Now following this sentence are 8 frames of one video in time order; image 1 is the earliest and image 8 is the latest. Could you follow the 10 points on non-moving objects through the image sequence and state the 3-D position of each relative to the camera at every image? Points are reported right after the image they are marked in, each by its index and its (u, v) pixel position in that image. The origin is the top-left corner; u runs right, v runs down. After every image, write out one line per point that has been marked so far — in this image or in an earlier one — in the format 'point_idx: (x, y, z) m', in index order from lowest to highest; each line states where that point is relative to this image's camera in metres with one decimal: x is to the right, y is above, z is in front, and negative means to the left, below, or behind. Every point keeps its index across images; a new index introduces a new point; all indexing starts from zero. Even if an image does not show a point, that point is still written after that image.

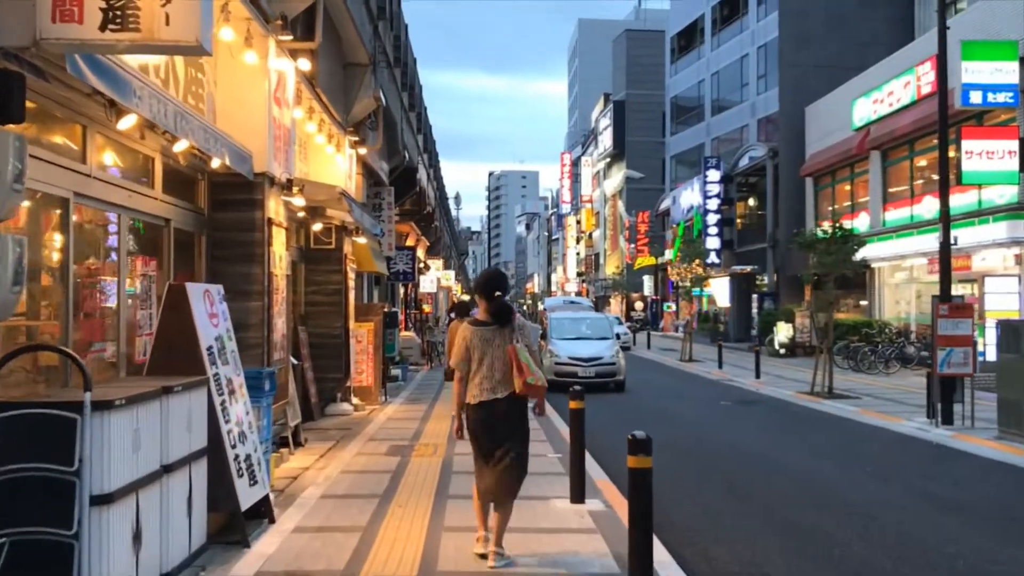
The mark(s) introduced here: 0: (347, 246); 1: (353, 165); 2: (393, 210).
0: (-2.3, +0.6, +14.5) m
1: (-2.3, +1.8, +15.0) m
2: (-2.3, +1.5, +19.8) m
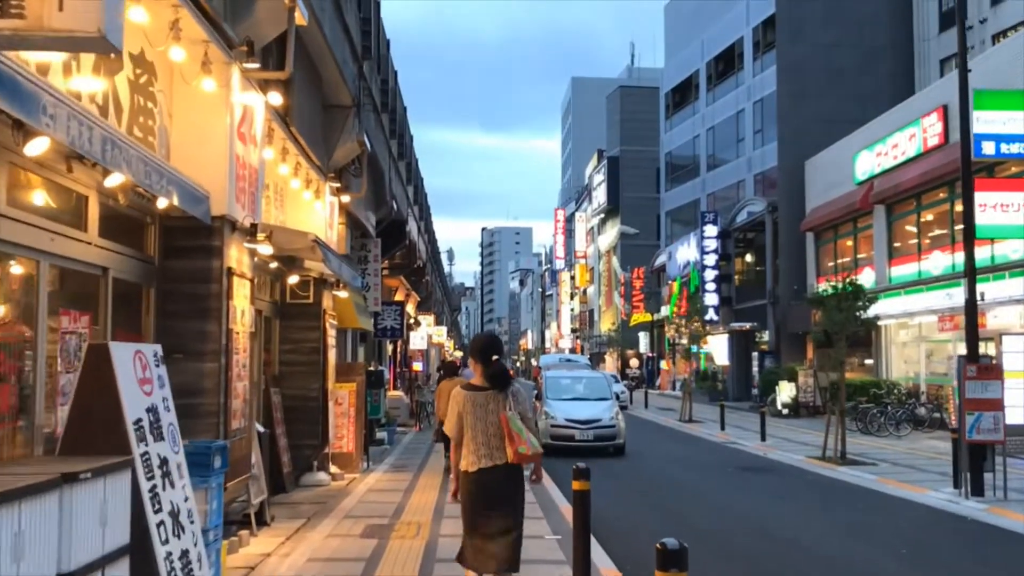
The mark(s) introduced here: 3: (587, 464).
0: (-2.4, -0.2, +13.4) m
1: (-2.4, +1.0, +14.0) m
2: (-2.4, +0.4, +18.8) m
3: (+1.3, -3.1, +18.8) m
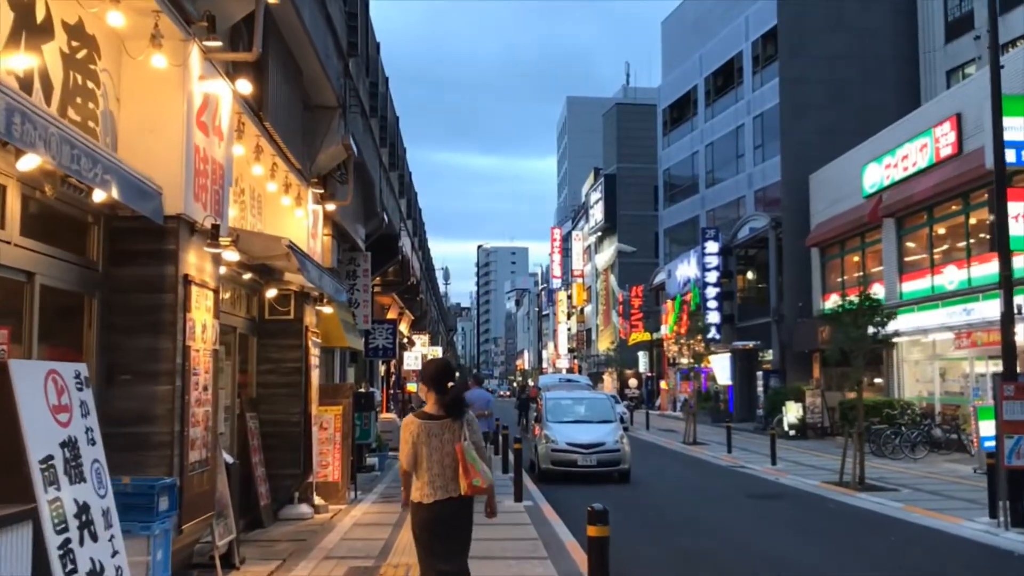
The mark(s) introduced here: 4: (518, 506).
0: (-2.4, -0.3, +12.4) m
1: (-2.4, +0.8, +13.0) m
2: (-2.4, +0.2, +17.7) m
3: (+1.3, -3.4, +17.7) m
4: (+0.1, -2.9, +13.7) m
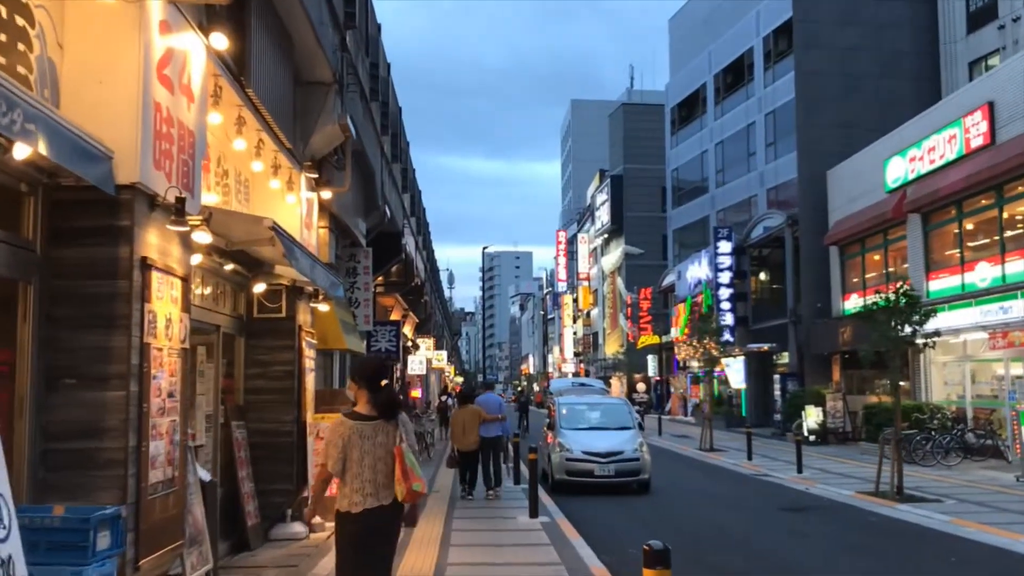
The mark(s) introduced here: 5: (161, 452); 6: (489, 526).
0: (-2.2, -0.3, +11.2) m
1: (-2.2, +0.9, +11.8) m
2: (-2.2, +0.2, +16.5) m
3: (+1.5, -3.4, +16.5) m
4: (+0.2, -2.8, +12.5) m
5: (-2.1, -1.0, +6.1) m
6: (-0.3, -2.7, +11.9) m
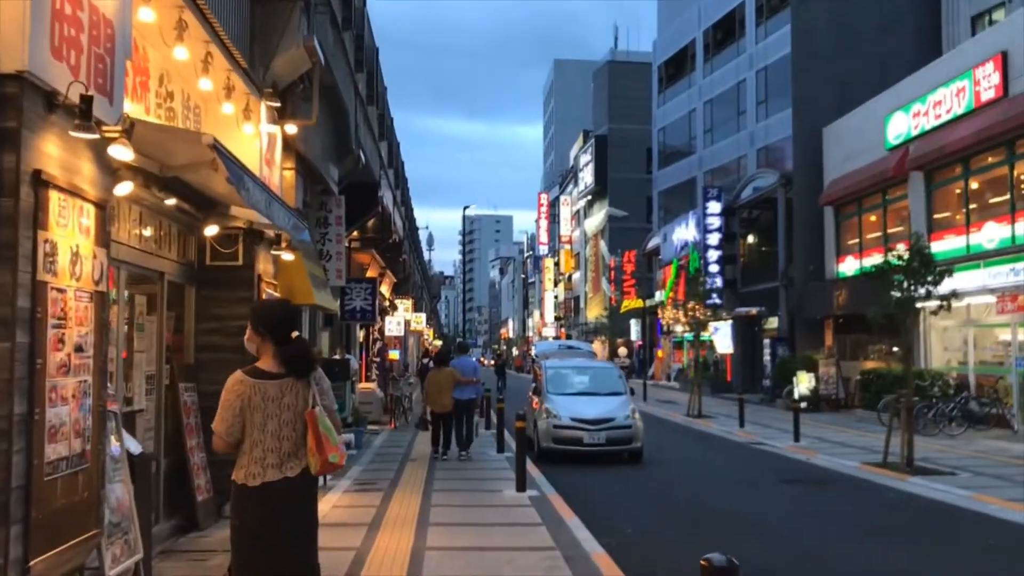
0: (-2.4, +0.2, +9.9) m
1: (-2.4, +1.4, +10.4) m
2: (-2.5, +0.9, +15.2) m
3: (+1.2, -2.7, +15.4) m
4: (+0.1, -2.3, +11.3) m
5: (-2.1, -0.6, +4.9) m
6: (-0.4, -2.2, +10.8) m
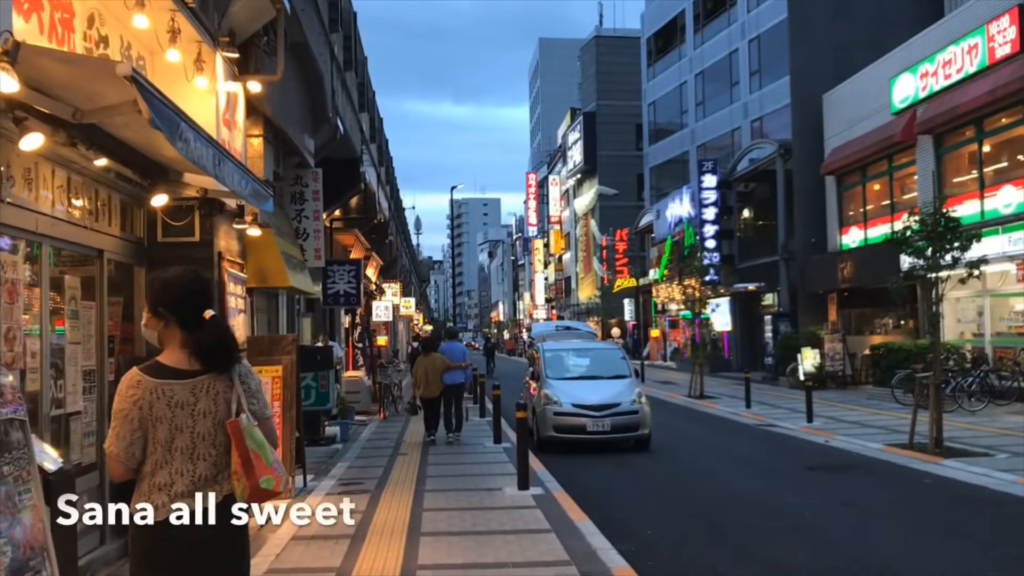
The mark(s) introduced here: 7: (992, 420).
0: (-2.4, +0.4, +8.6) m
1: (-2.4, +1.6, +9.2) m
2: (-2.5, +1.1, +13.9) m
3: (+1.2, -2.4, +14.2) m
4: (+0.1, -2.0, +10.2) m
5: (-2.0, -0.5, +3.6) m
6: (-0.4, -2.0, +9.6) m
7: (+8.3, -2.3, +18.1) m
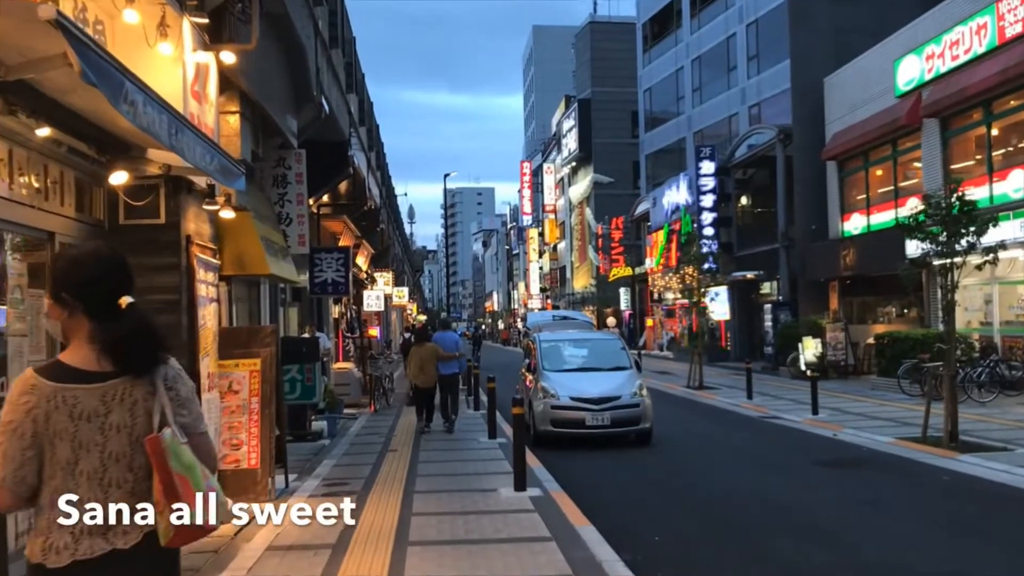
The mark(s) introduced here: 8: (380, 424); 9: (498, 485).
0: (-2.4, +0.5, +7.9) m
1: (-2.5, +1.7, +8.5) m
2: (-2.6, +1.3, +13.2) m
3: (+1.2, -2.2, +13.6) m
4: (+0.1, -1.9, +9.5) m
5: (-2.0, -0.5, +3.0) m
6: (-0.4, -1.9, +8.9) m
7: (+8.2, -2.1, +17.5) m
8: (-2.2, -2.2, +17.2) m
9: (-0.1, -1.9, +10.2) m
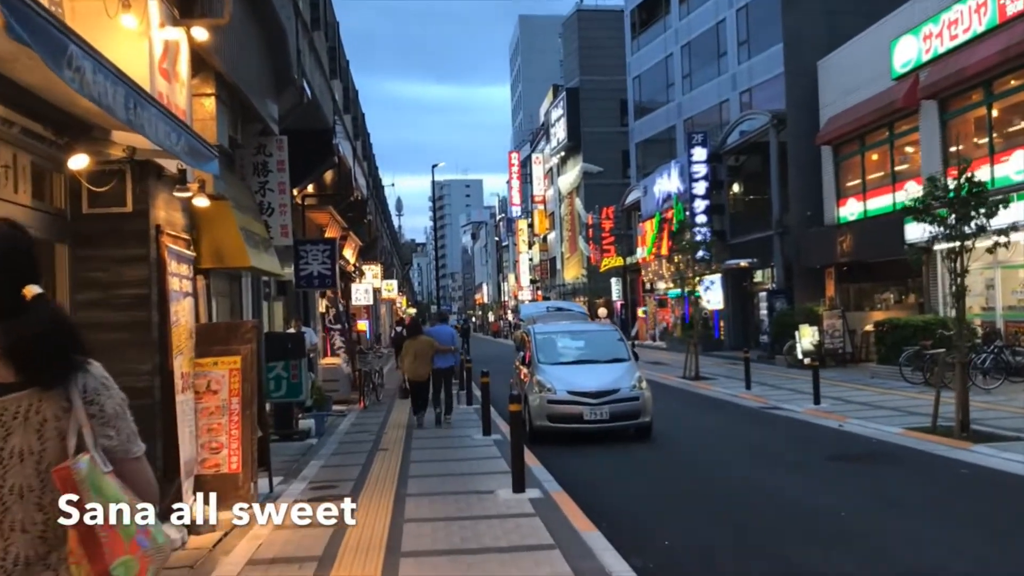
0: (-2.4, +0.5, +7.4) m
1: (-2.5, +1.7, +7.9) m
2: (-2.7, +1.4, +12.6) m
3: (+1.1, -2.1, +13.0) m
4: (0.0, -1.8, +9.0) m
5: (-2.0, -0.5, +2.4) m
6: (-0.4, -1.8, +8.4) m
7: (+8.1, -1.8, +17.0) m
8: (-2.3, -2.1, +16.6) m
9: (-0.2, -1.8, +9.7) m
